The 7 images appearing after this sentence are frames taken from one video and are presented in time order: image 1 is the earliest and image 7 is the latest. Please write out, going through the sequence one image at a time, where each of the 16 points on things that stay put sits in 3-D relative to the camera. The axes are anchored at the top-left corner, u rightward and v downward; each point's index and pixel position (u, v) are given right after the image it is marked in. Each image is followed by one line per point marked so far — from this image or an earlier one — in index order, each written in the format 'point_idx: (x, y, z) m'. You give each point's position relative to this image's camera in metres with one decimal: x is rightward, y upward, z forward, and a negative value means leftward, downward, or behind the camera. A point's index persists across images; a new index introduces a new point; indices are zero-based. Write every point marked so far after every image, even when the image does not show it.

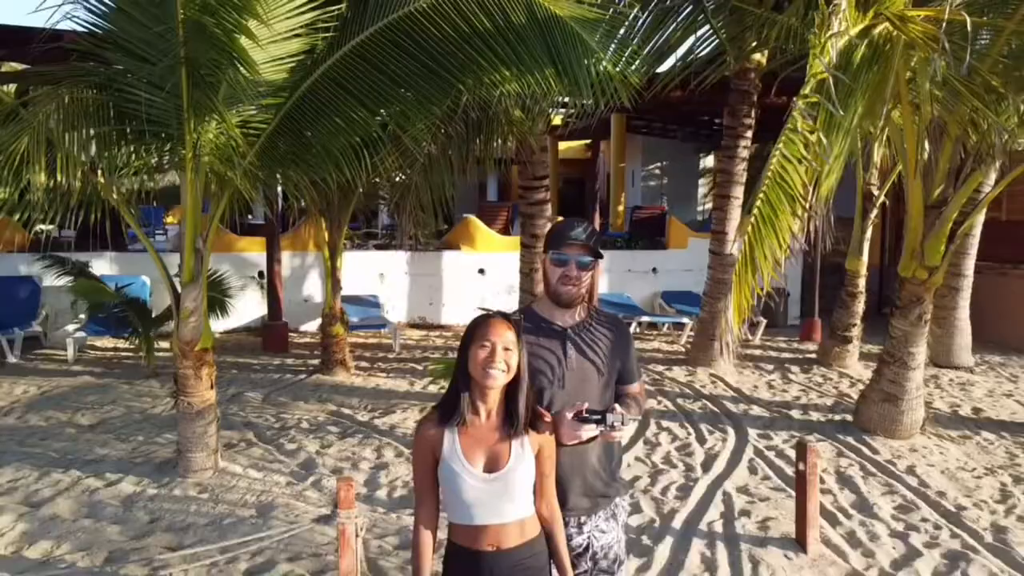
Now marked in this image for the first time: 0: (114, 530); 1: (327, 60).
0: (-1.5, -0.9, +3.7) m
1: (-0.7, +0.8, +3.5) m
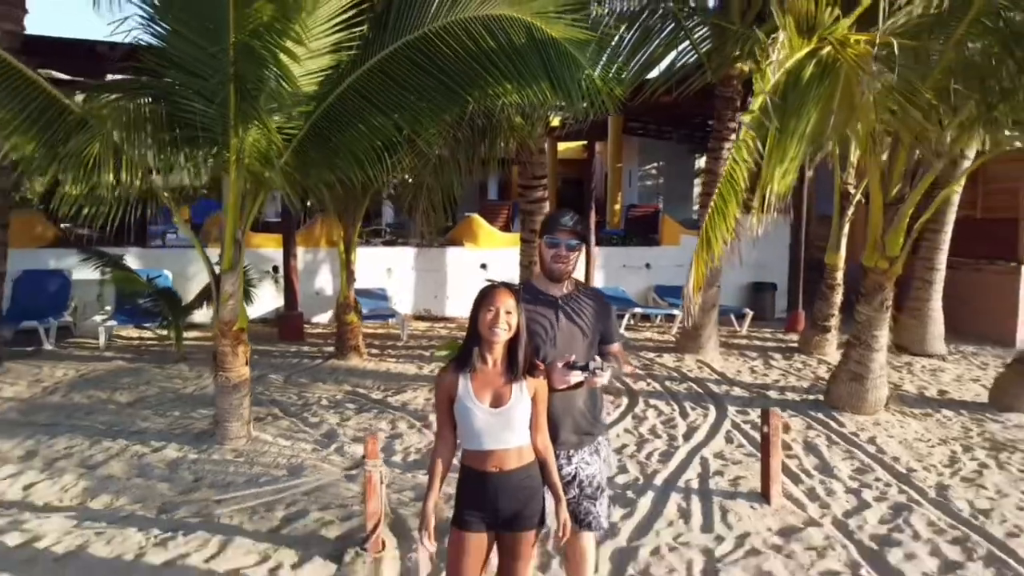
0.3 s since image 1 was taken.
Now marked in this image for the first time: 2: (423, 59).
0: (-1.5, -0.9, +4.2) m
1: (-0.7, +0.9, +4.0) m
2: (-0.4, +0.9, +4.0) m
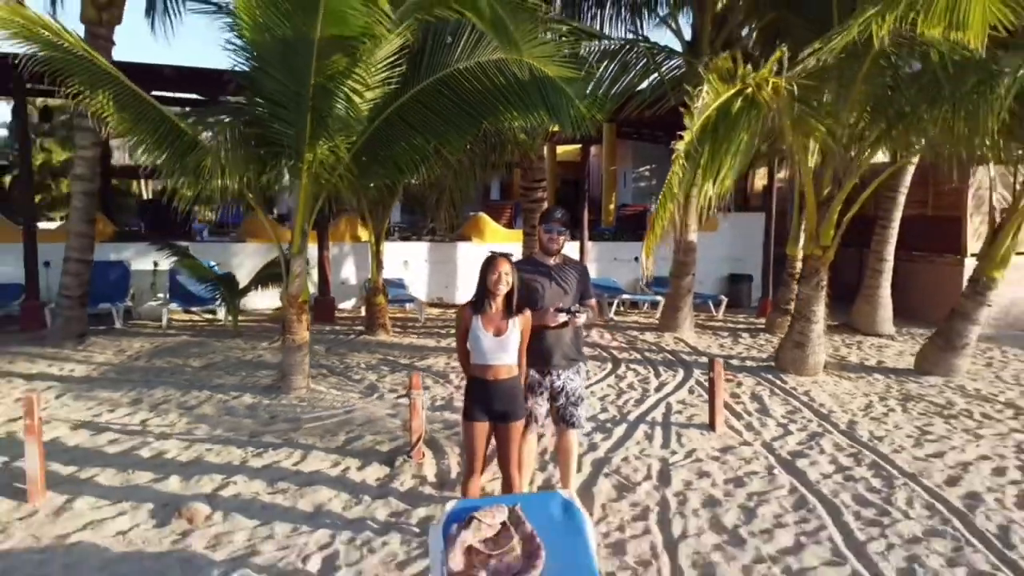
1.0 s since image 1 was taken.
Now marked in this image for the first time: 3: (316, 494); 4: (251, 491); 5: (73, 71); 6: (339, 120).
0: (-1.5, -0.7, +5.5) m
1: (-0.6, +1.0, +5.3) m
2: (-0.3, +1.0, +5.2) m
3: (-0.9, -0.9, +4.4) m
4: (-1.2, -0.9, +4.4) m
5: (-2.2, +1.1, +4.9) m
6: (-0.9, +0.9, +5.1) m
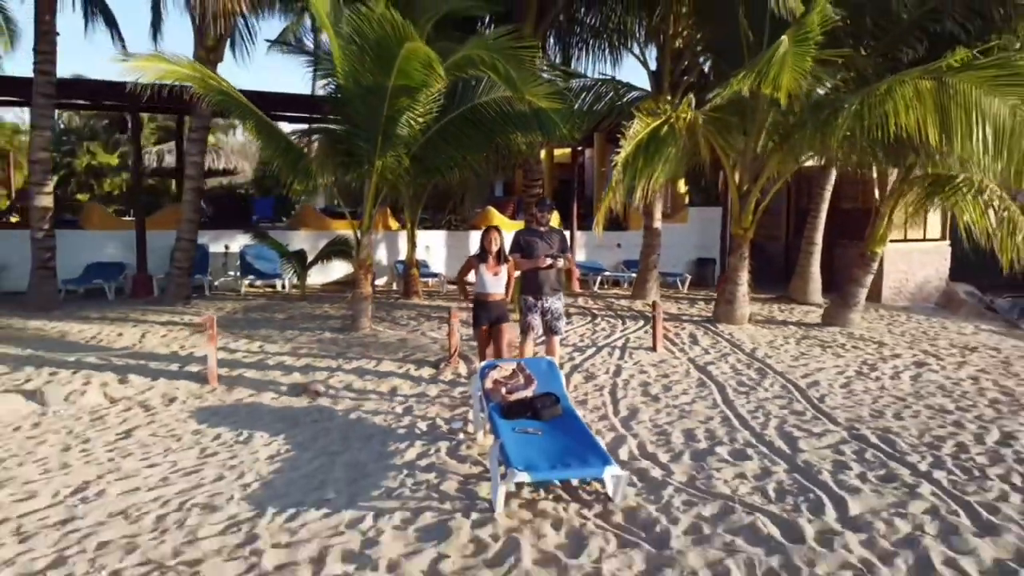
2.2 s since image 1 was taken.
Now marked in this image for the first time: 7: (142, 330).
0: (-1.4, -0.5, +7.9) m
1: (-0.6, +1.3, +7.7) m
2: (-0.3, +1.3, +7.6) m
3: (-0.8, -0.6, +6.8) m
4: (-1.1, -0.6, +6.8) m
5: (-2.1, +1.3, +7.3) m
6: (-0.9, +1.1, +7.4) m
7: (-3.2, -0.4, +8.5) m
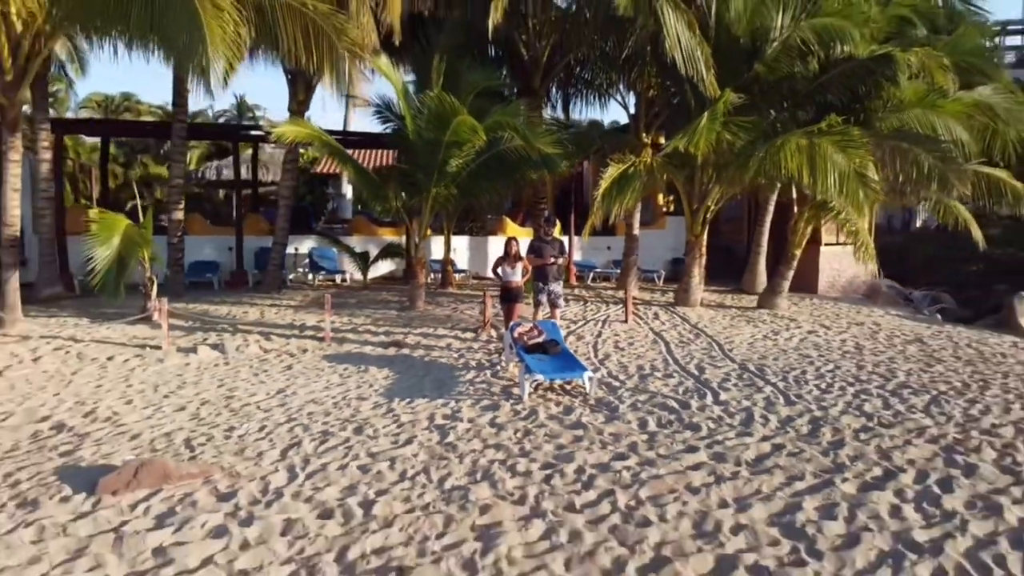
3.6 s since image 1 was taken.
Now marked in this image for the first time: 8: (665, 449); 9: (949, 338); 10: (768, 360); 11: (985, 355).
0: (-1.3, -0.4, +11.1) m
1: (-0.4, +1.4, +10.9) m
2: (-0.1, +1.4, +10.8) m
3: (-0.7, -0.5, +10.0) m
4: (-1.0, -0.5, +10.1) m
5: (-2.0, +1.4, +10.5) m
6: (-0.7, +1.2, +10.7) m
7: (-3.1, -0.2, +11.8) m
8: (+1.0, -1.0, +6.3) m
9: (+5.0, -0.6, +11.0) m
10: (+2.3, -0.7, +8.9) m
11: (+4.8, -0.7, +9.8) m
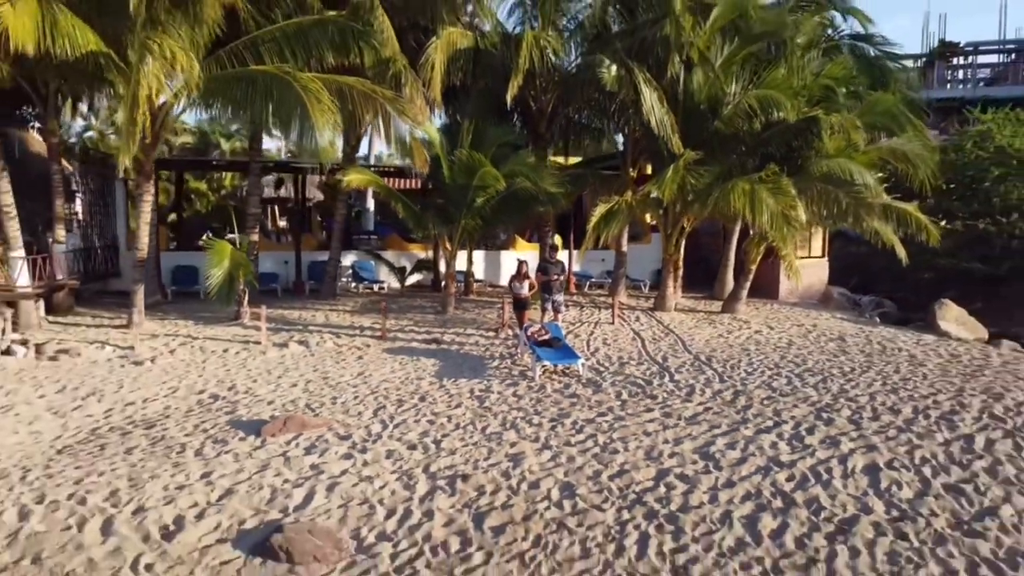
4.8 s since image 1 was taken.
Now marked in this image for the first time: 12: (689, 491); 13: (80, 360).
0: (-1.1, -0.5, +14.2) m
1: (-0.3, +1.2, +14.0) m
2: (0.0, +1.3, +13.9) m
3: (-0.5, -0.7, +13.1) m
4: (-0.8, -0.7, +13.1) m
5: (-1.8, +1.3, +13.6) m
6: (-0.5, +1.1, +13.8) m
7: (-2.9, -0.4, +14.8) m
8: (+1.1, -1.2, +9.3) m
9: (+5.1, -0.7, +14.1) m
10: (+2.5, -0.8, +11.9) m
11: (+4.9, -0.8, +12.9) m
12: (+1.3, -1.5, +7.4) m
13: (-5.0, -0.8, +11.3) m
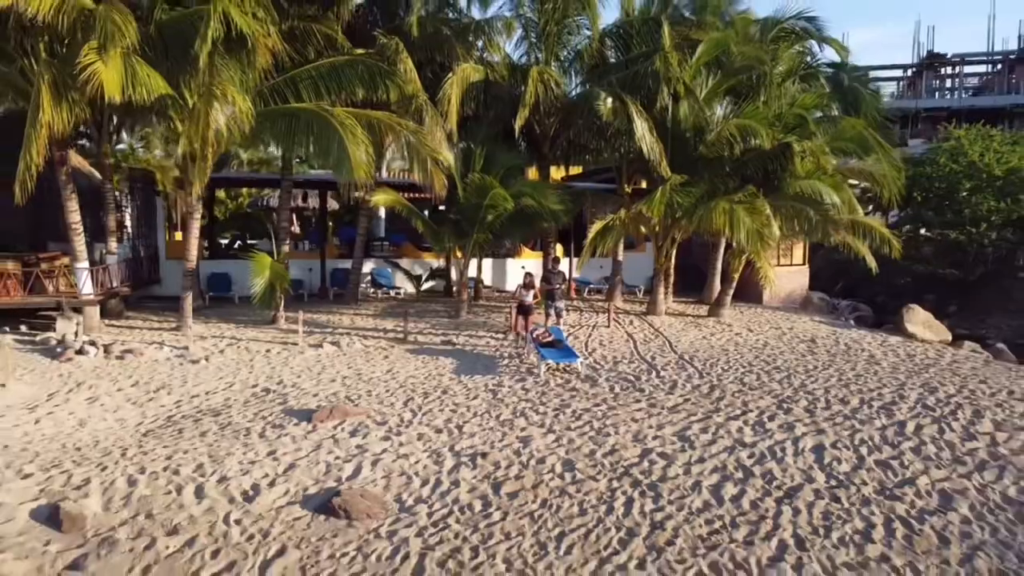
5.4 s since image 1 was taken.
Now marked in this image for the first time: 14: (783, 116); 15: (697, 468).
0: (-1.0, -0.6, +15.9) m
1: (-0.2, +1.1, +15.7) m
2: (+0.2, +1.2, +15.6) m
3: (-0.4, -0.8, +14.8) m
4: (-0.7, -0.8, +14.8) m
5: (-1.7, +1.2, +15.3) m
6: (-0.4, +1.0, +15.4) m
7: (-2.8, -0.5, +16.5) m
8: (+1.2, -1.3, +11.0) m
9: (+5.2, -0.8, +15.8) m
10: (+2.6, -0.9, +13.6) m
11: (+5.1, -0.9, +14.6) m
12: (+1.5, -1.7, +9.1) m
13: (-4.9, -0.9, +13.0) m
14: (+4.4, +2.8, +15.7) m
15: (+1.7, -1.7, +9.0) m
